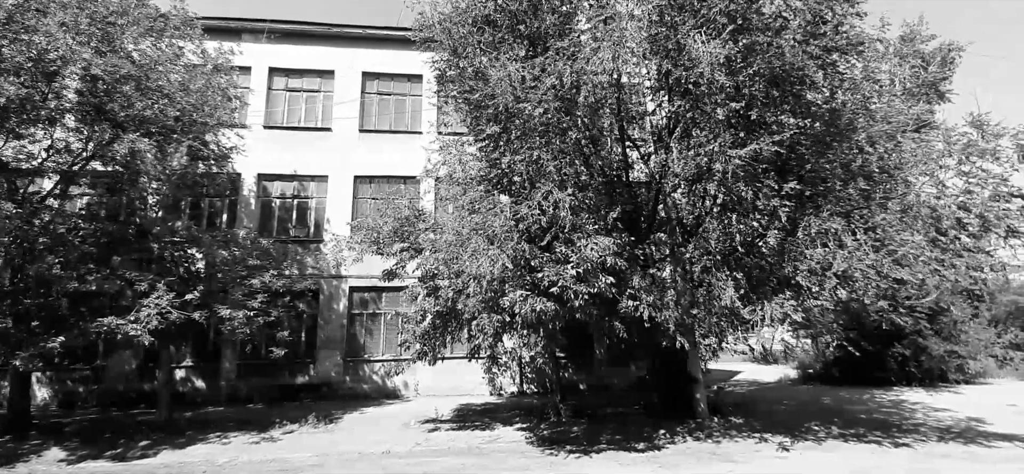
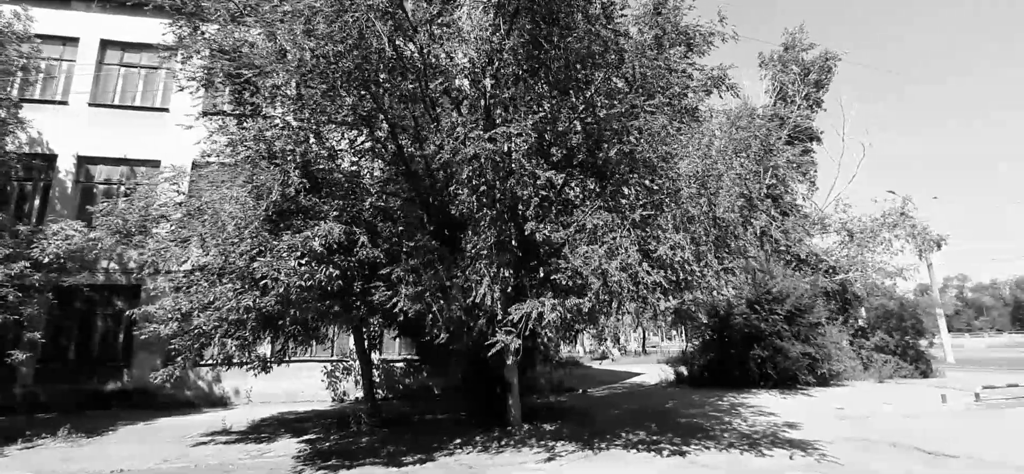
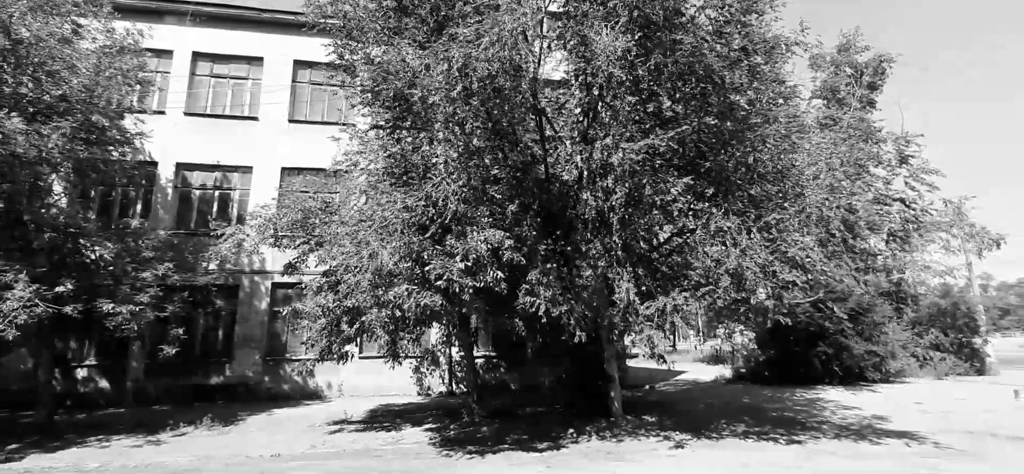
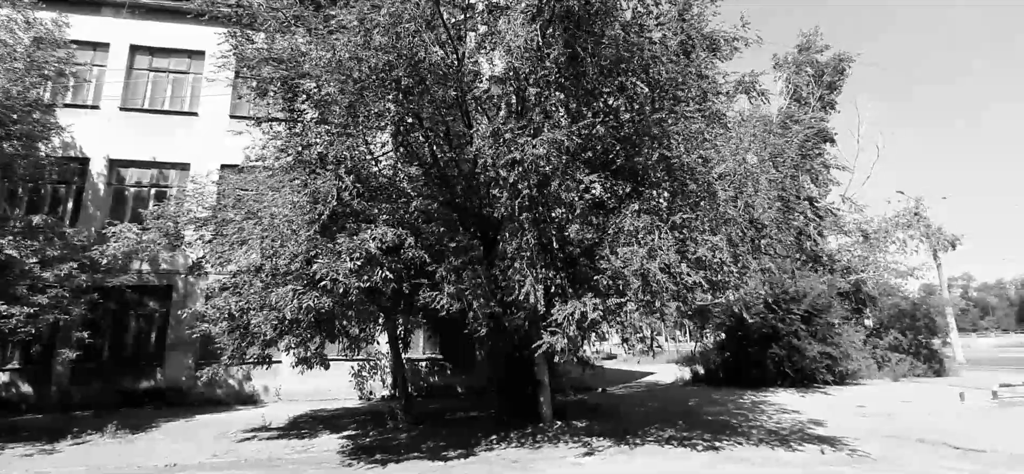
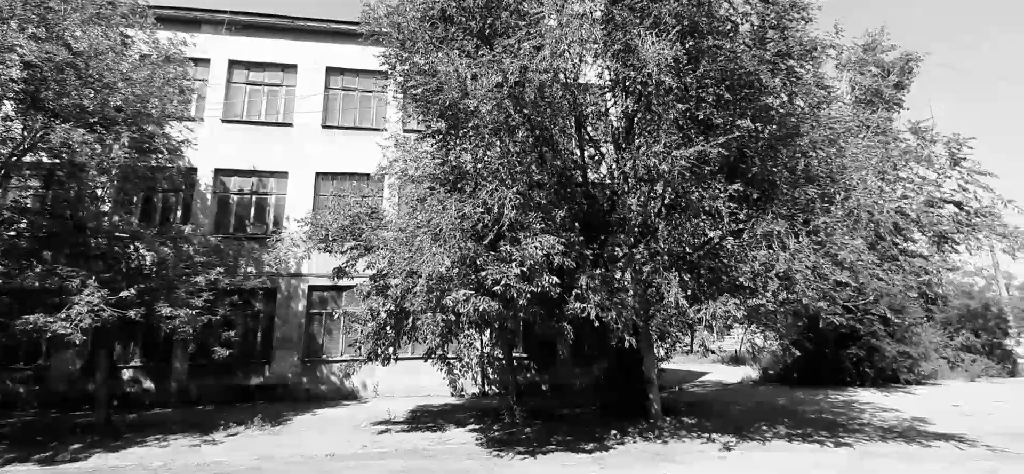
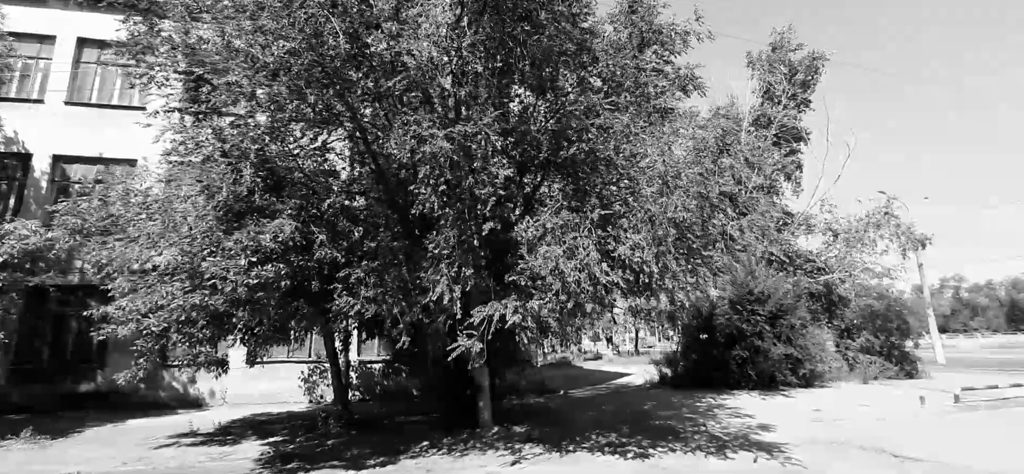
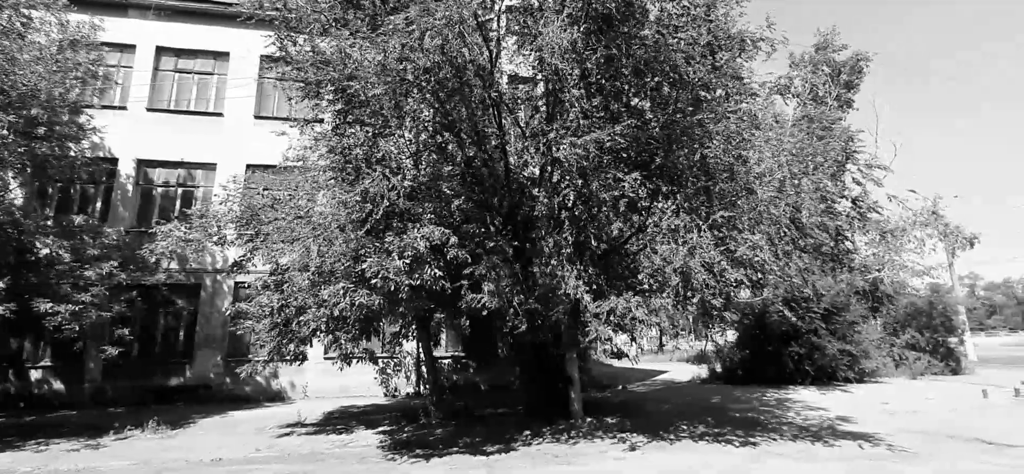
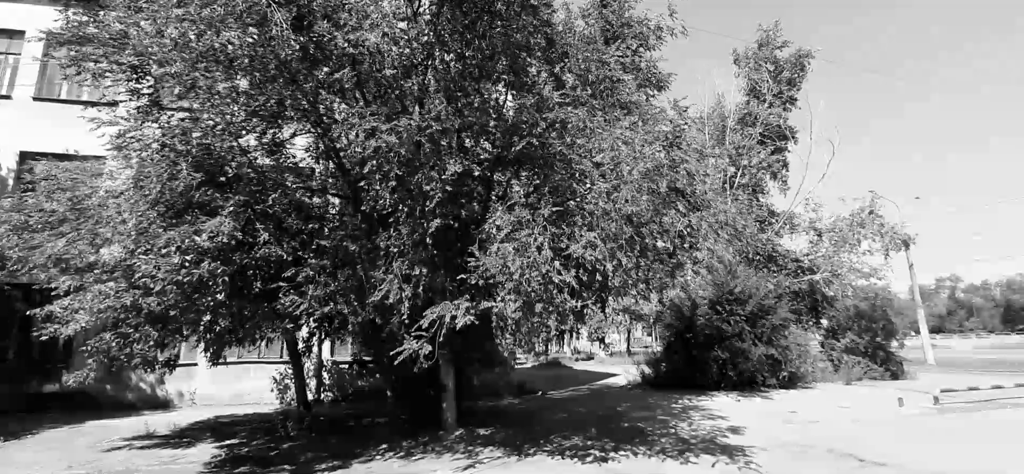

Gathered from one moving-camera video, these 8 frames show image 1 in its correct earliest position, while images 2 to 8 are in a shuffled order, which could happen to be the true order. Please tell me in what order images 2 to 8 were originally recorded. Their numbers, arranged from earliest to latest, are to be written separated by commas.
5, 3, 7, 4, 2, 6, 8
